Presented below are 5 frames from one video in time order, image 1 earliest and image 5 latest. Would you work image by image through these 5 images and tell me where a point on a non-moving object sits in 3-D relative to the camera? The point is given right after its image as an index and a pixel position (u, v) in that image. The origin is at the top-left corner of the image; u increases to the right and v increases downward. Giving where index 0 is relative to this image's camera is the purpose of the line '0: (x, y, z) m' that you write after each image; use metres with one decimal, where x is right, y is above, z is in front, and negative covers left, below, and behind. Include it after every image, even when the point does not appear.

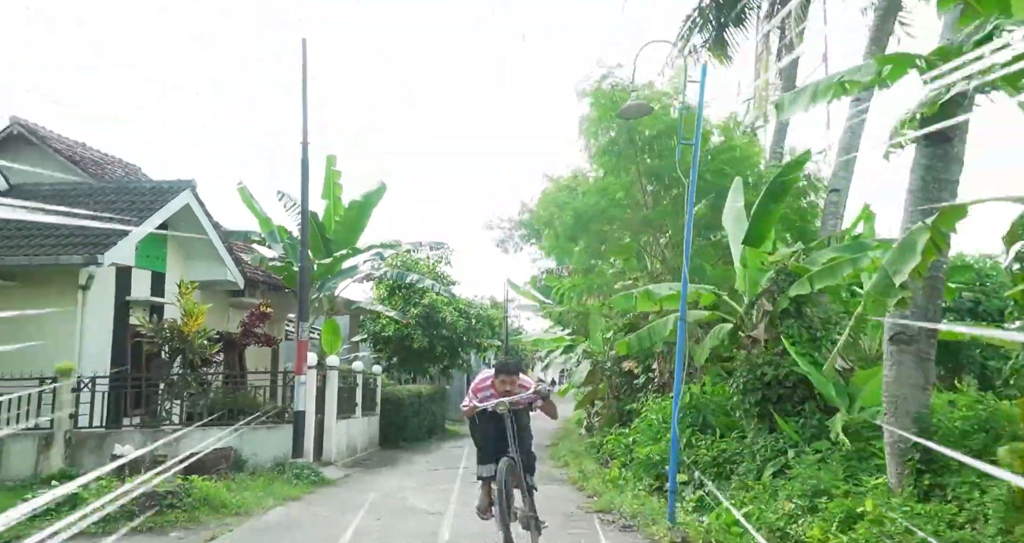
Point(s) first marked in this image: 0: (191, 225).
0: (-4.7, +0.7, +11.6) m
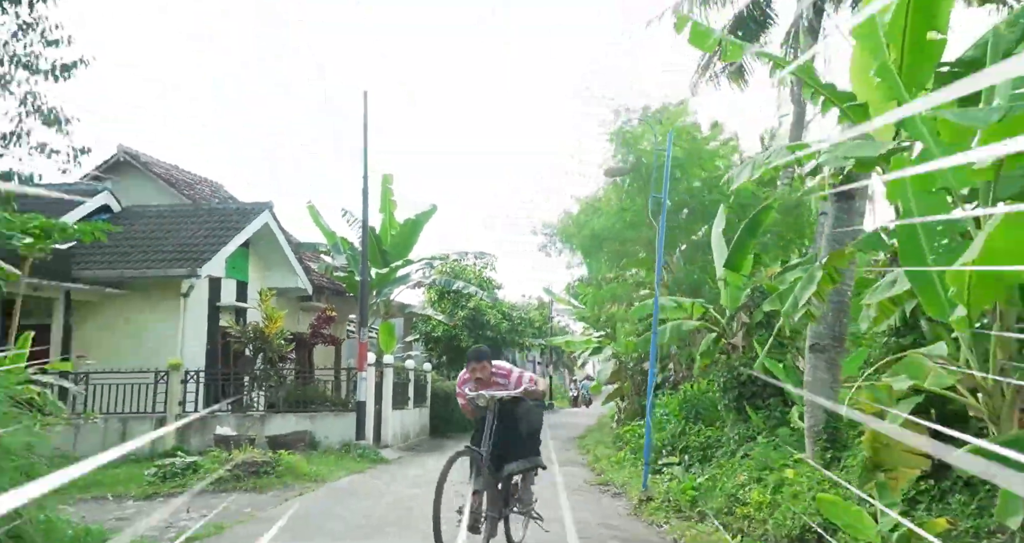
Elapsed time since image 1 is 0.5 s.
0: (-4.1, +0.5, +13.4) m
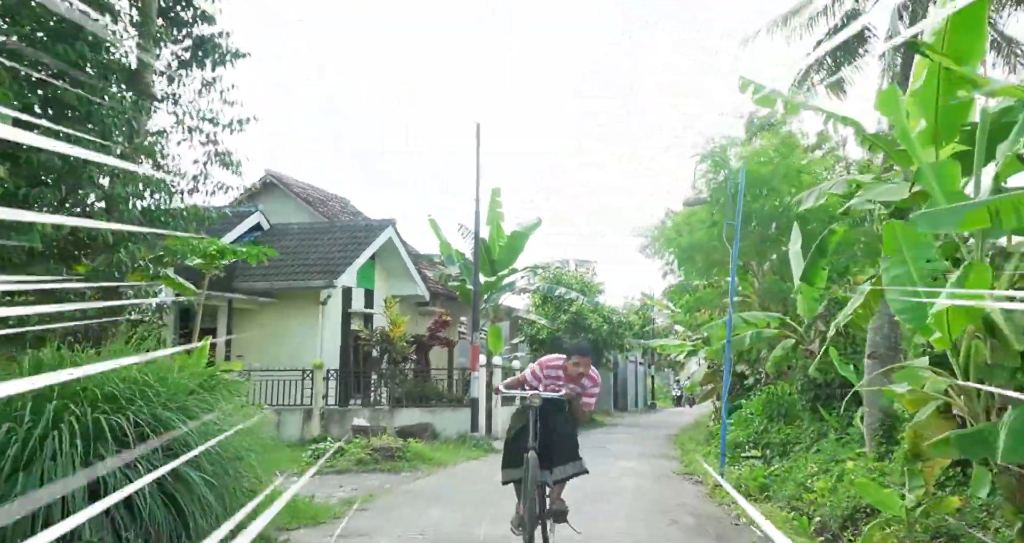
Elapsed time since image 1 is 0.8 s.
0: (-2.3, +0.4, +15.0) m
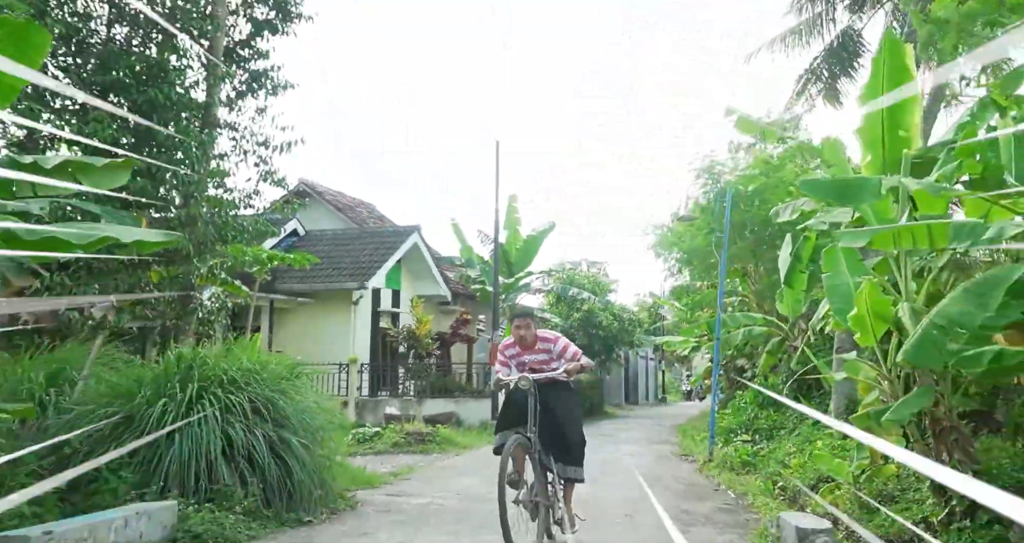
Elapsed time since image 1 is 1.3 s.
0: (-2.0, +0.3, +16.2) m
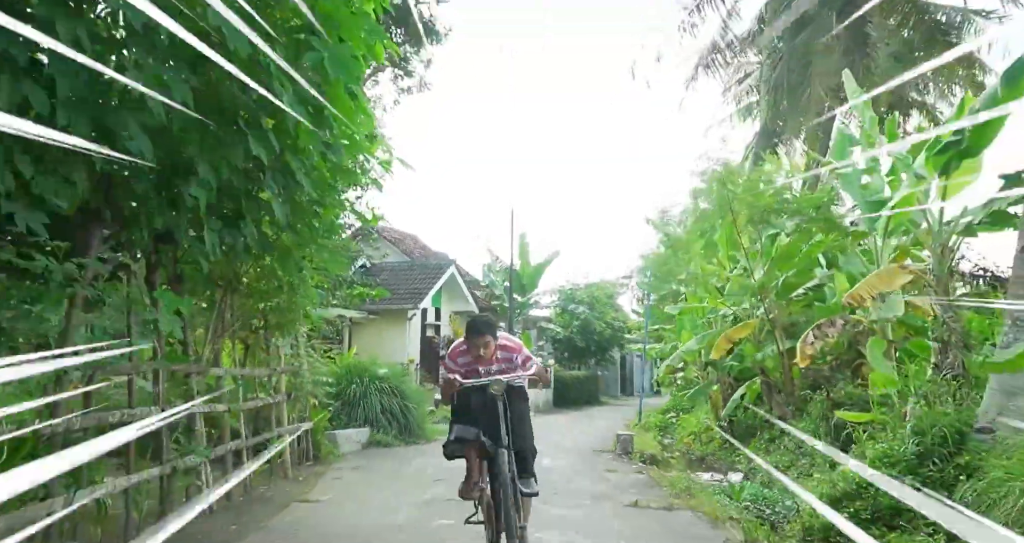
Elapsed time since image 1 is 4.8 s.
0: (-1.6, -0.3, +21.6) m
